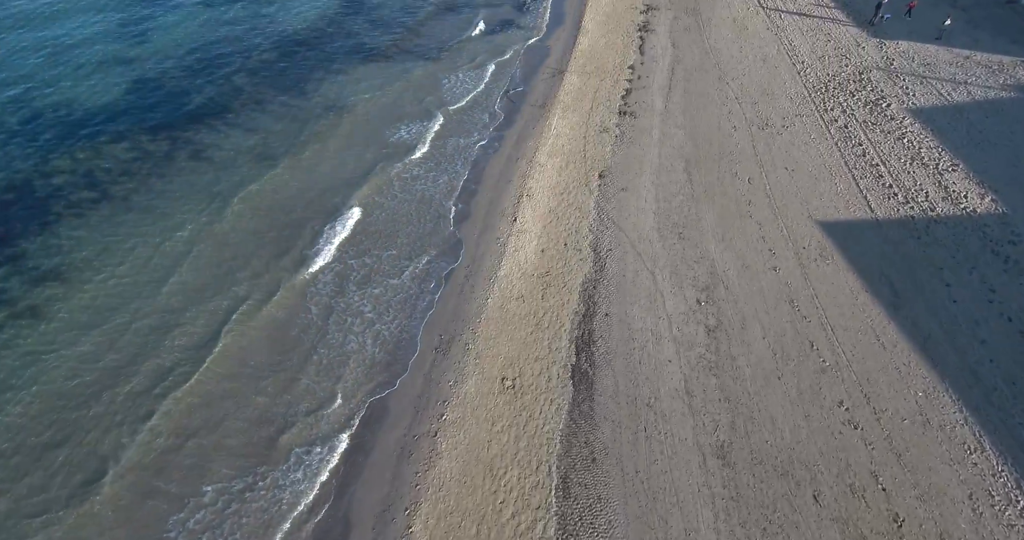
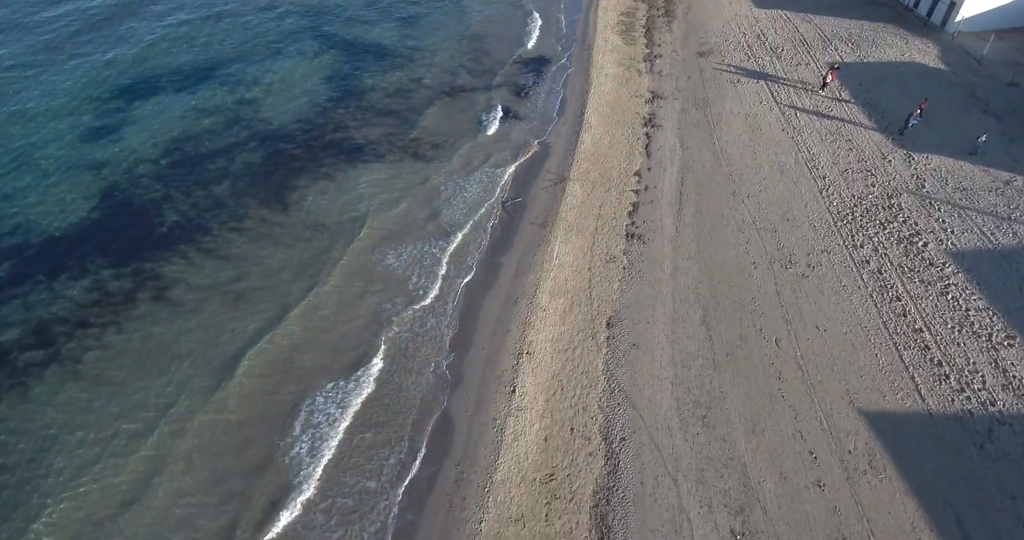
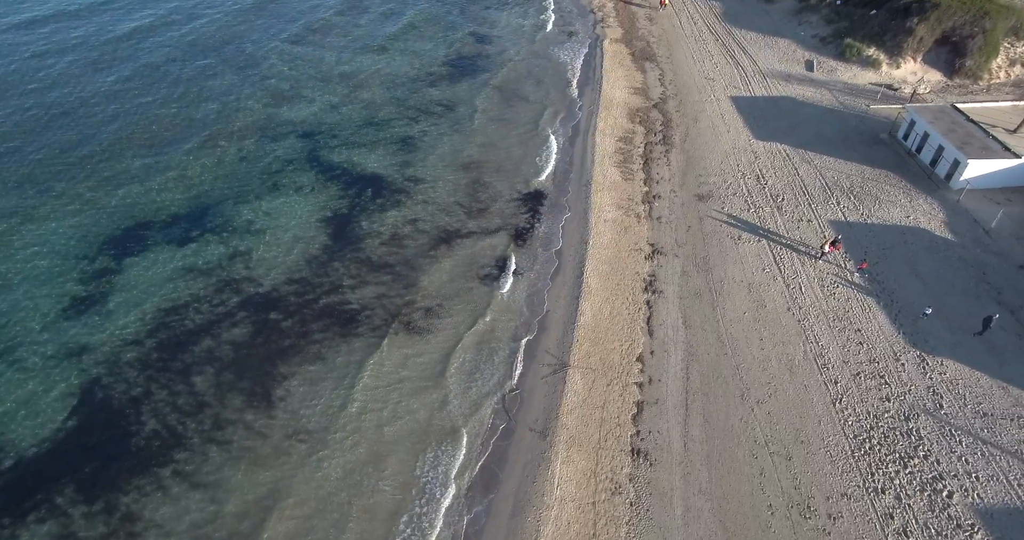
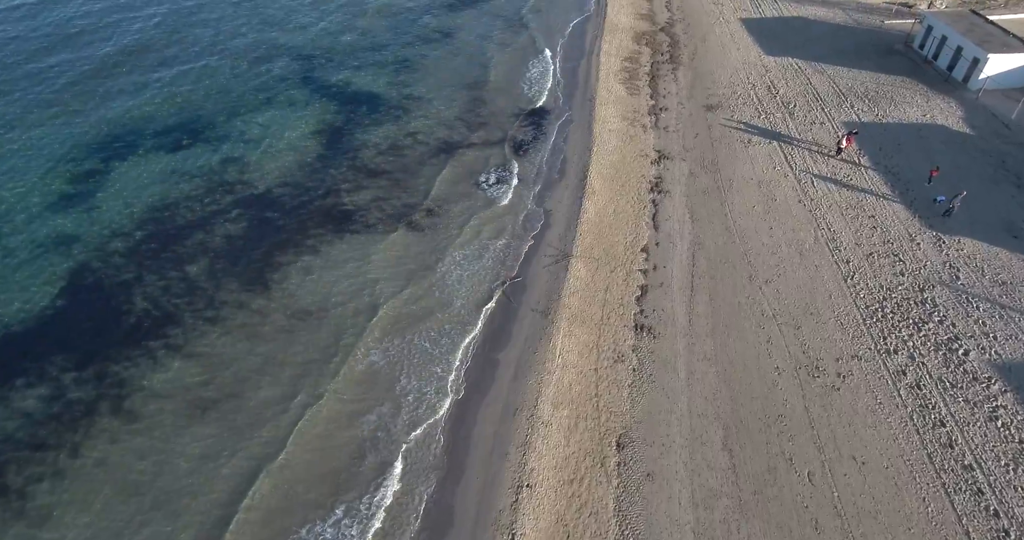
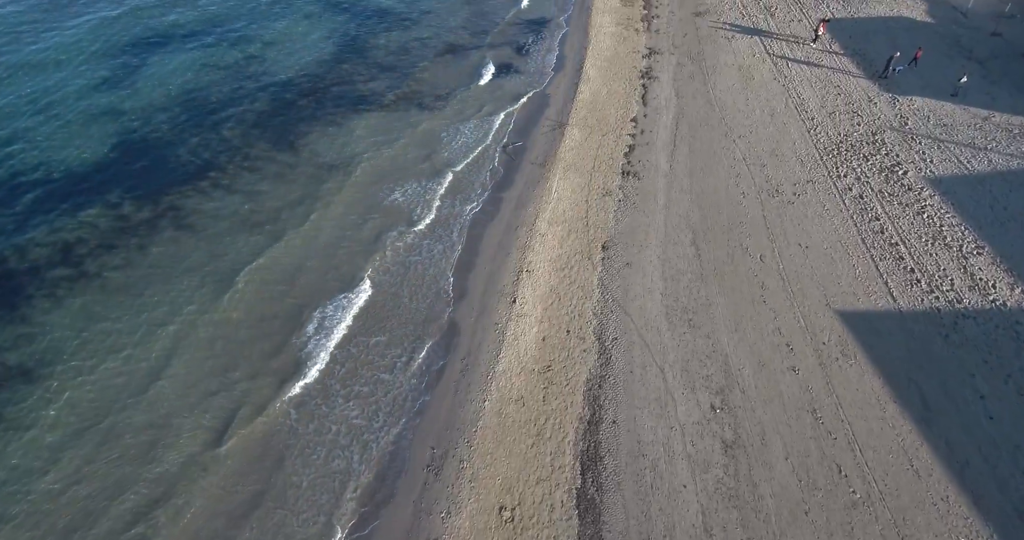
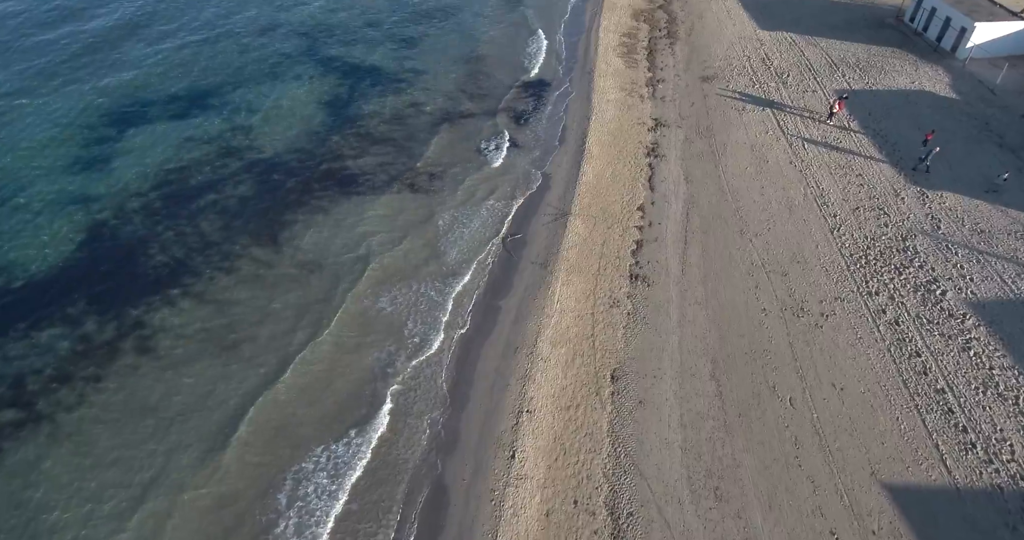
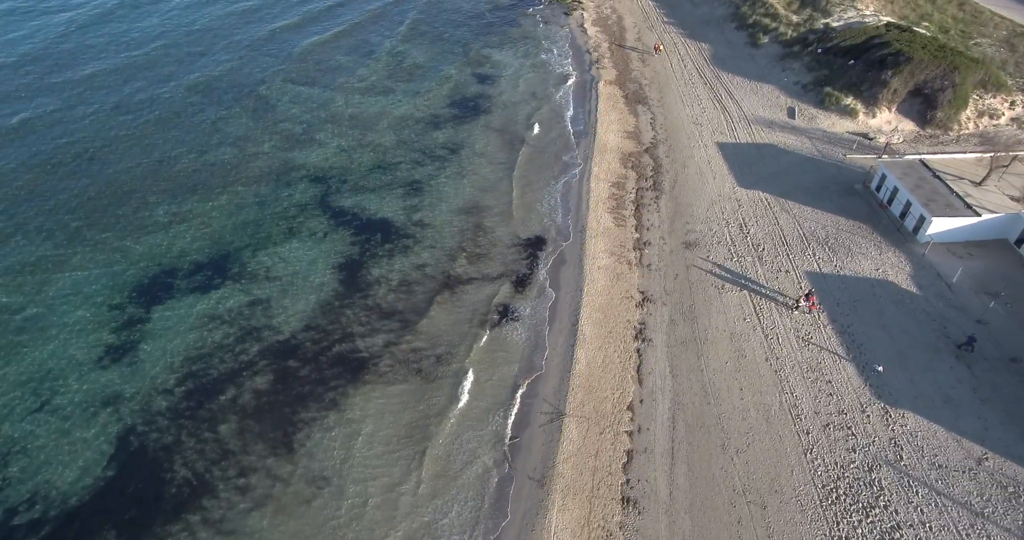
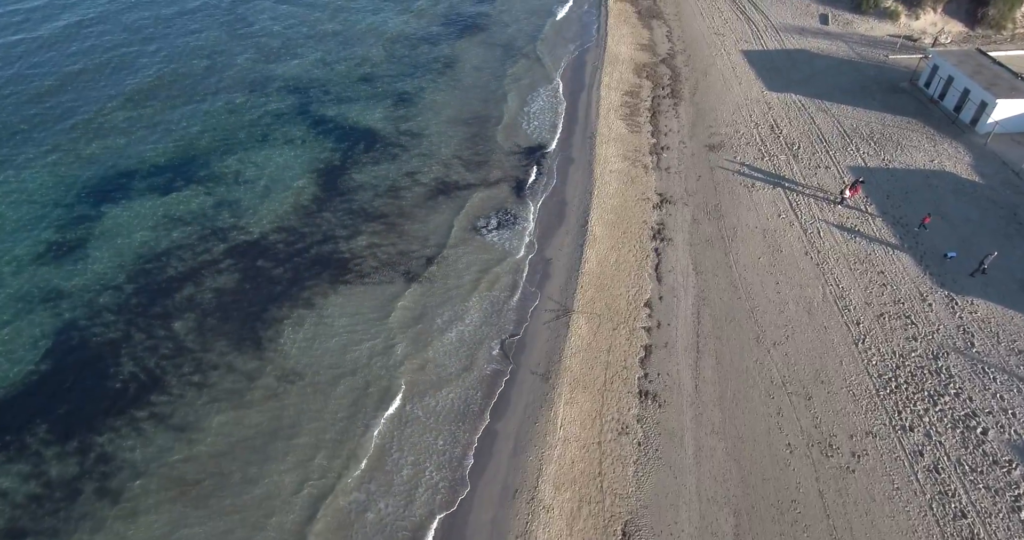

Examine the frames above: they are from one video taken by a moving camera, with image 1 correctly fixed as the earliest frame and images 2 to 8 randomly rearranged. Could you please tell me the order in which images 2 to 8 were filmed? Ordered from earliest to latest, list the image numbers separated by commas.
5, 2, 6, 4, 8, 3, 7
